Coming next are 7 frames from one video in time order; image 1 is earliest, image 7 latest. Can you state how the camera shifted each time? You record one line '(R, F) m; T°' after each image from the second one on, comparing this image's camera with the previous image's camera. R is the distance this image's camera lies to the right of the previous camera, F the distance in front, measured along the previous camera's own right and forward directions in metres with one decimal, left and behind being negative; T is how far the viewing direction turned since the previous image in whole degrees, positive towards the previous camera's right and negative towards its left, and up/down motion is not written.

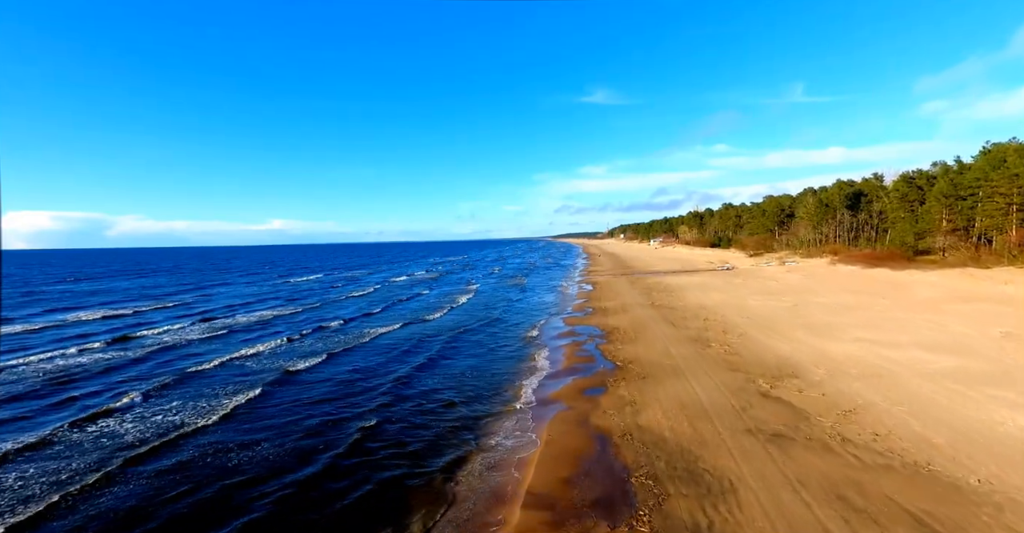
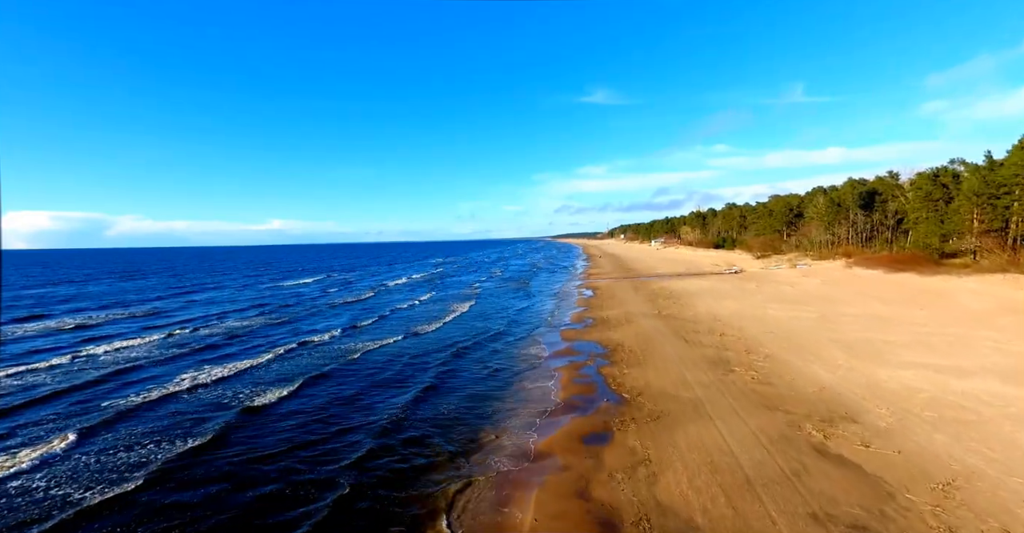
(+0.4, +2.2) m; 0°
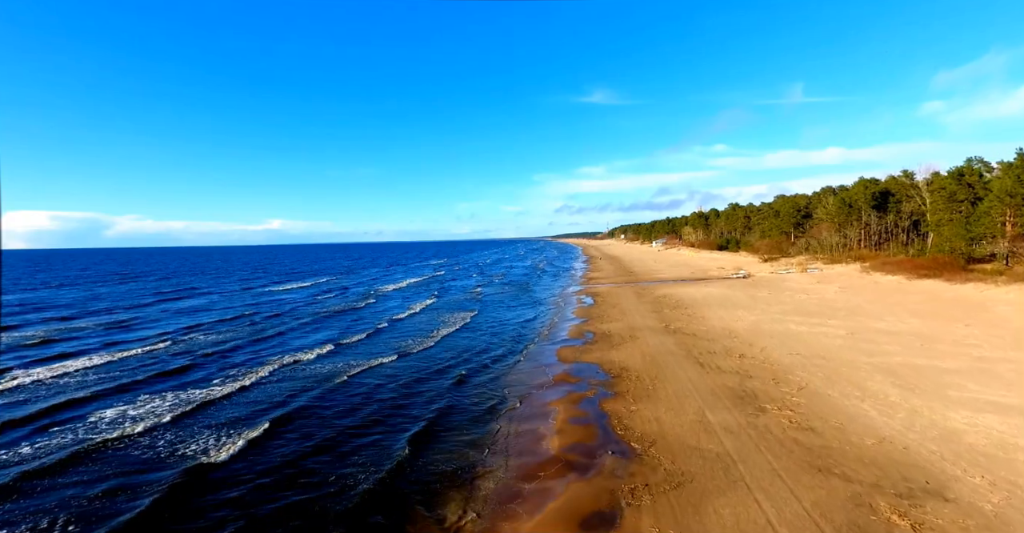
(+0.4, +2.0) m; 0°
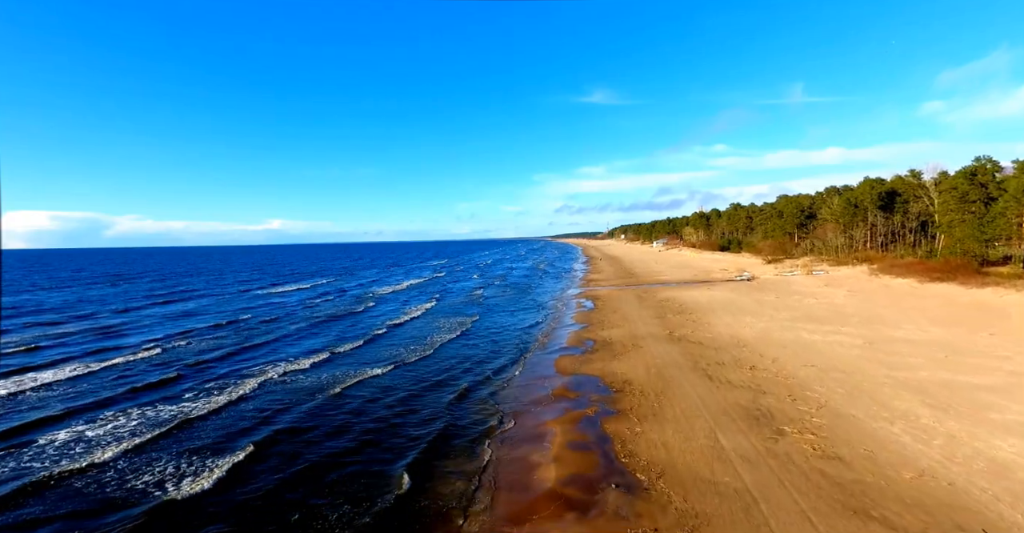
(+0.2, +0.9) m; 0°
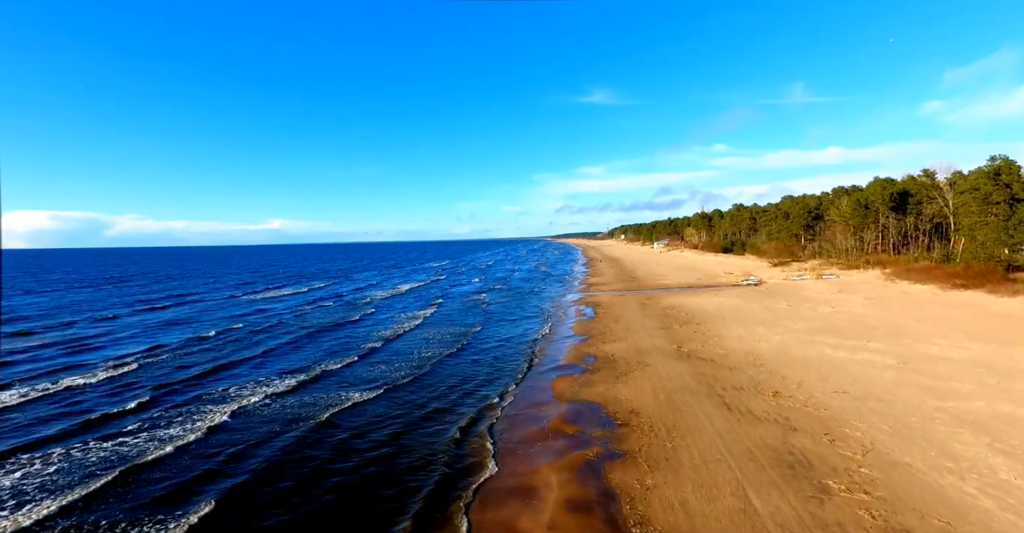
(+0.3, +1.6) m; 0°
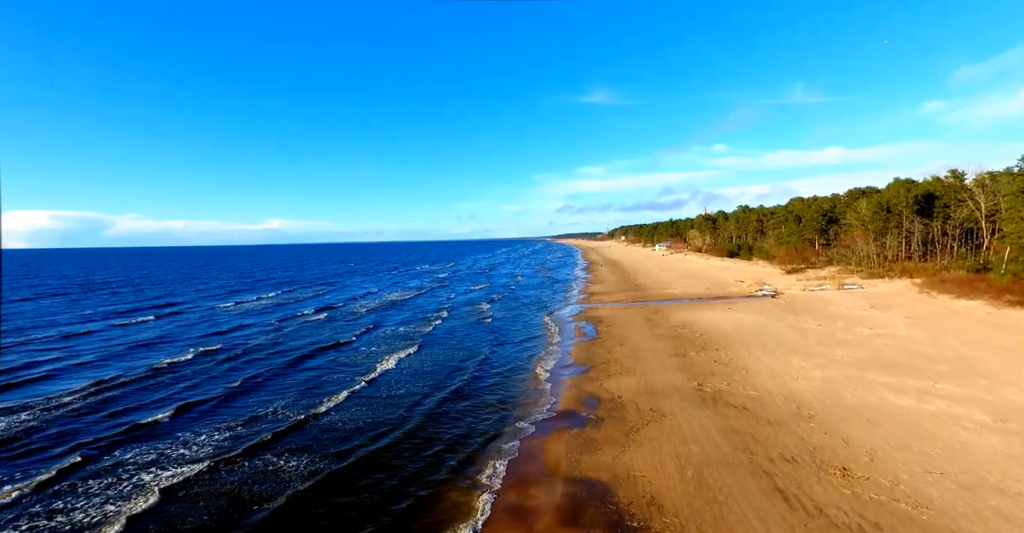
(+0.4, +2.9) m; 0°
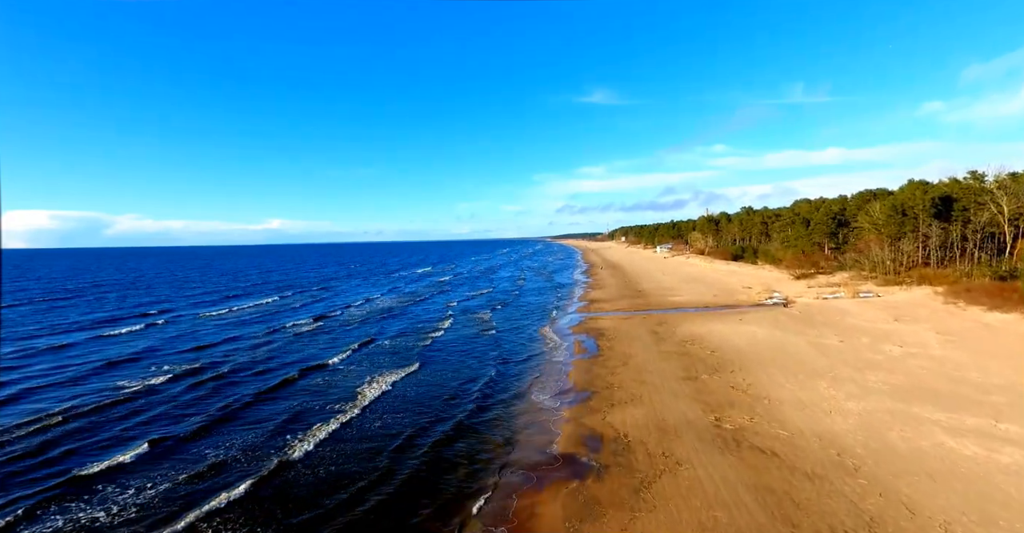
(+0.3, +1.8) m; 0°
